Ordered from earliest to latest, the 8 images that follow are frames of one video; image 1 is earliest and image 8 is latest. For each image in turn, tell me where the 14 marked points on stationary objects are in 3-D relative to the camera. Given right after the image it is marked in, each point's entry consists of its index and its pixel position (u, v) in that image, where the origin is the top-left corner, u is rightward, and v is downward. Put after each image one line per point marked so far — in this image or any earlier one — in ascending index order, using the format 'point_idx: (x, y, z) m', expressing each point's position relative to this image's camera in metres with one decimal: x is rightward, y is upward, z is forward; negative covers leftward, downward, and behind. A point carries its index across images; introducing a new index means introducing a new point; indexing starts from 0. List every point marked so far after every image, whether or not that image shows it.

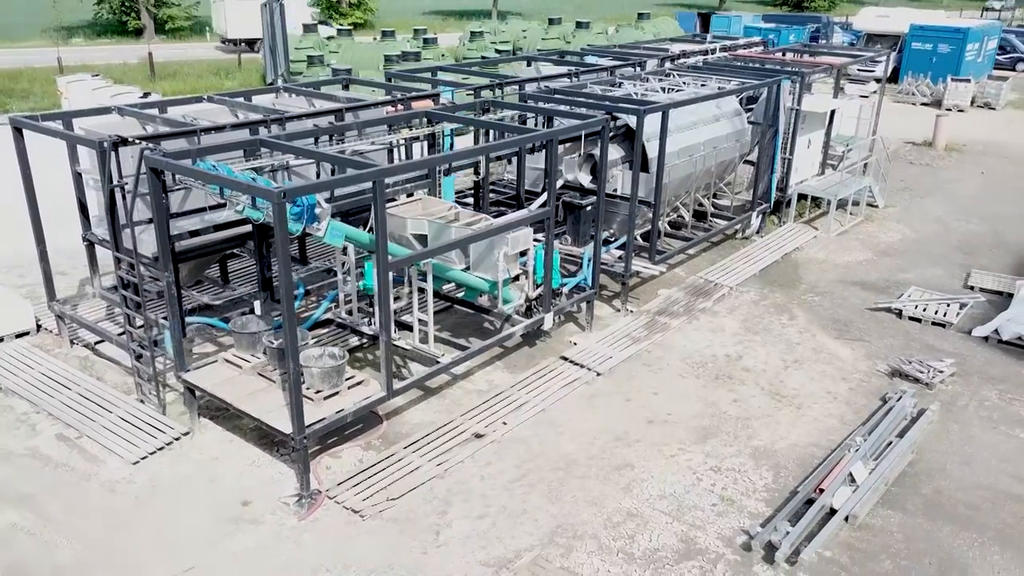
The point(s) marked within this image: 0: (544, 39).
0: (+0.8, +5.9, +20.0) m
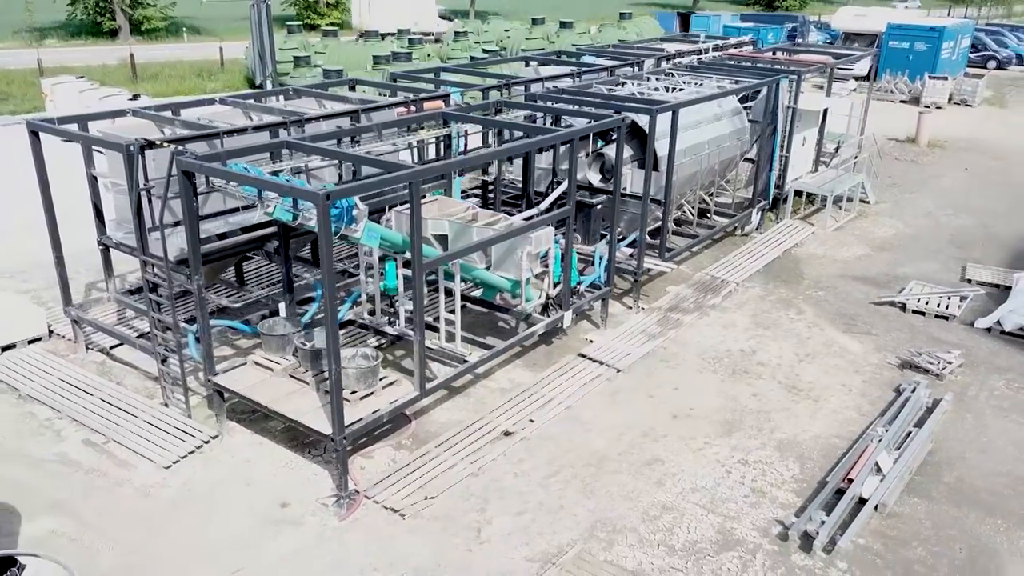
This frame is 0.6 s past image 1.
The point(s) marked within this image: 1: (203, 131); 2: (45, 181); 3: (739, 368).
0: (+0.4, +5.9, +20.1) m
1: (-2.3, +1.2, +6.2) m
2: (-3.5, +0.8, +6.3) m
3: (+1.9, -0.7, +7.0) m
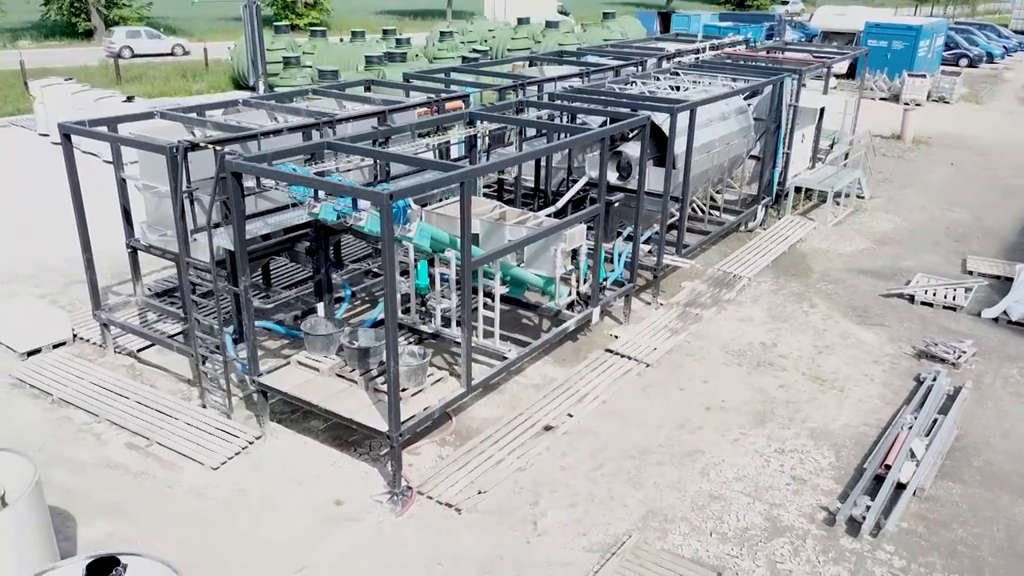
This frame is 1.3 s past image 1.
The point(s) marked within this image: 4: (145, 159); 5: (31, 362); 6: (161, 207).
0: (+0.1, +6.0, +20.1) m
1: (-2.0, +1.2, +6.2) m
2: (-3.2, +0.8, +6.2) m
3: (+2.1, -0.6, +7.1) m
4: (-2.7, +1.0, +6.3) m
5: (-3.8, -0.6, +6.7) m
6: (-2.6, +0.6, +6.3) m
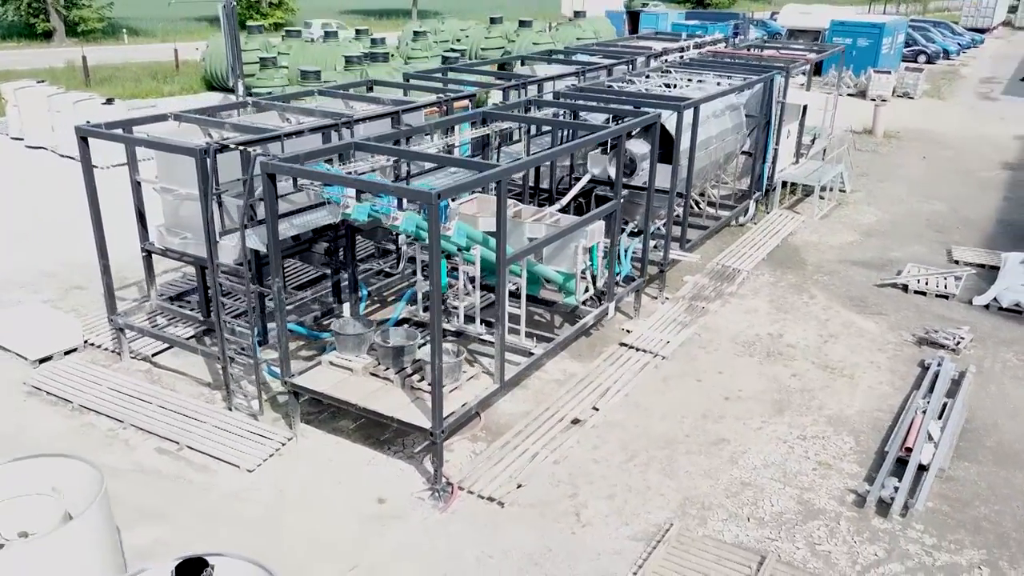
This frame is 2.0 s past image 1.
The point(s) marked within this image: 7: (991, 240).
0: (-0.6, +6.0, +20.2) m
1: (-1.9, +1.1, +6.2) m
2: (-3.1, +0.7, +6.1) m
3: (+2.3, -0.6, +7.3) m
4: (-2.6, +0.9, +6.2) m
5: (-3.7, -0.6, +6.6) m
6: (-2.5, +0.6, +6.2) m
7: (+5.8, +0.6, +10.2) m
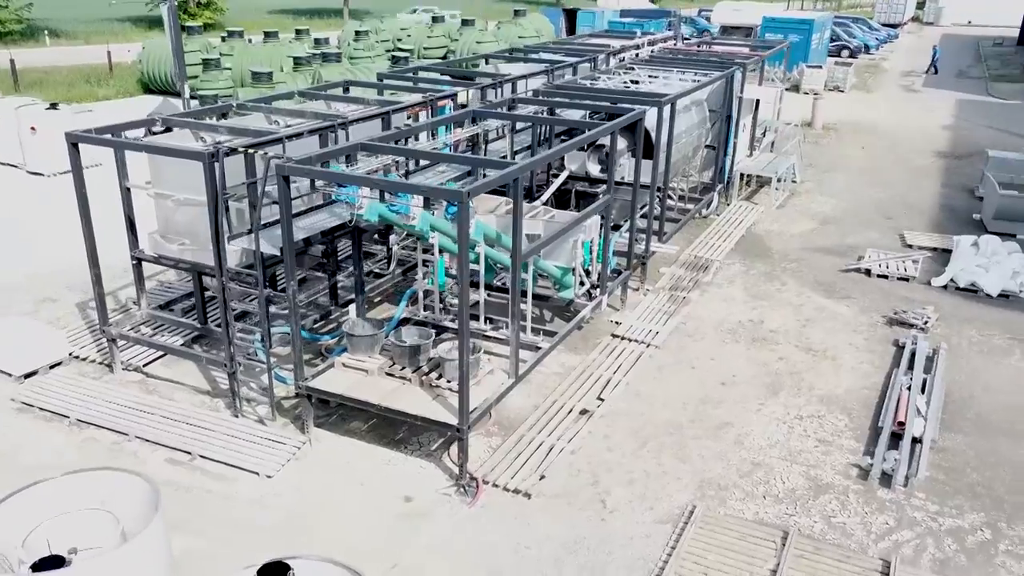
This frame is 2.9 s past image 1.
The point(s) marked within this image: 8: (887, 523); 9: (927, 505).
0: (-1.9, +6.0, +20.2) m
1: (-1.9, +1.1, +6.1) m
2: (-3.0, +0.7, +6.0) m
3: (+2.2, -0.4, +7.6) m
4: (-2.6, +0.9, +6.1) m
5: (-3.7, -0.7, +6.4) m
6: (-2.5, +0.5, +6.1) m
7: (+5.5, +0.8, +10.8) m
8: (+2.3, -1.4, +5.1) m
9: (+2.6, -1.4, +5.3) m
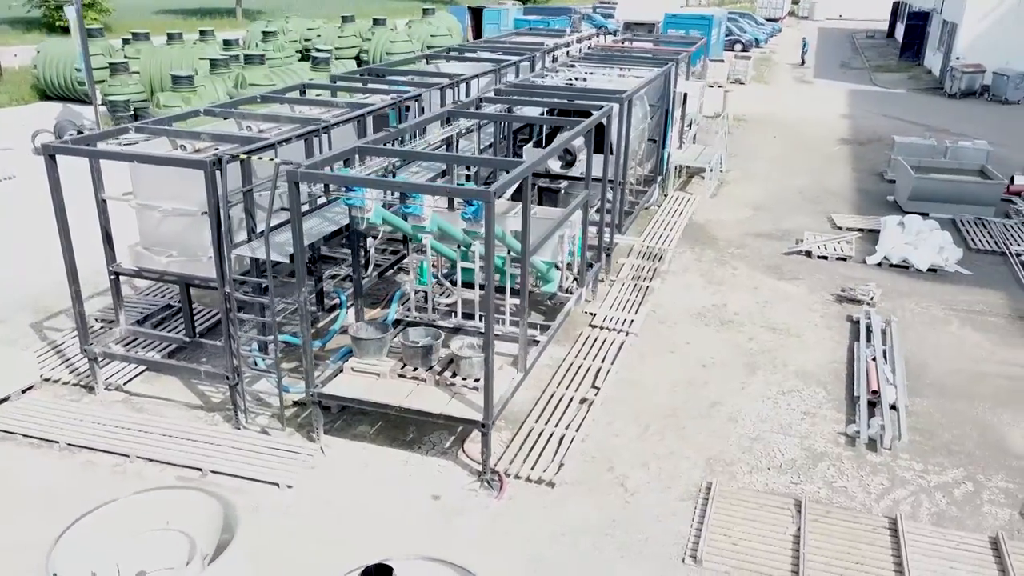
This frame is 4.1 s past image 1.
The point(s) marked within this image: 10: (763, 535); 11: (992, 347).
0: (-4.0, +5.9, +19.9) m
1: (-1.9, +1.0, +6.0) m
2: (-3.0, +0.5, +5.7) m
3: (+2.0, -0.3, +8.0) m
4: (-2.6, +0.8, +5.9) m
5: (-3.6, -0.9, +6.1) m
6: (-2.5, +0.4, +5.9) m
7: (+4.8, +1.1, +11.6) m
8: (+2.4, -1.3, +5.5) m
9: (+2.7, -1.2, +5.7) m
10: (+1.5, -1.5, +5.0) m
11: (+4.3, -0.5, +7.6) m
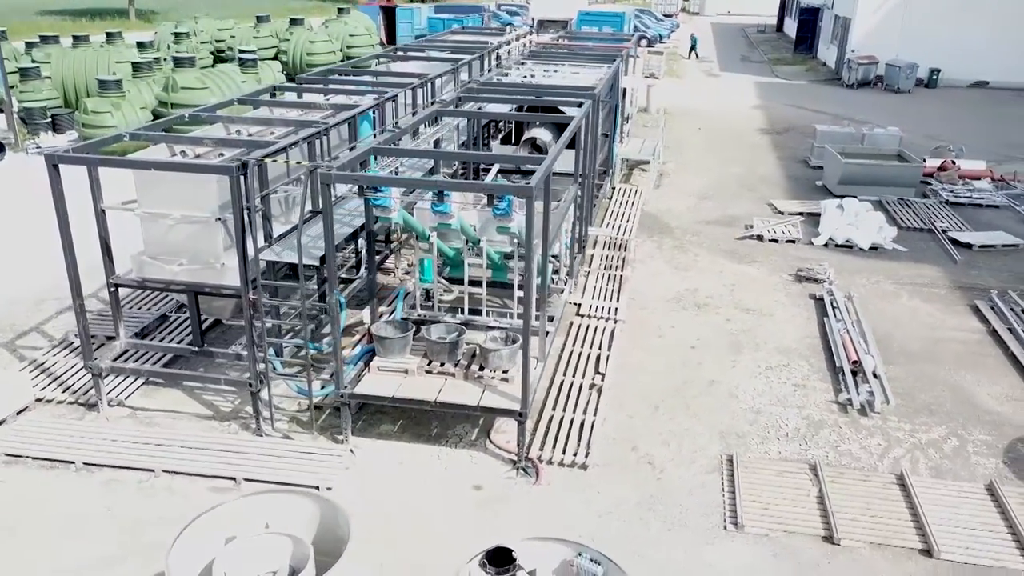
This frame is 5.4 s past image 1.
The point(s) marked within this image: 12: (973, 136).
0: (-5.9, +5.8, +19.4) m
1: (-1.9, +1.0, +5.9) m
2: (-2.9, +0.4, +5.5) m
3: (+1.9, -0.2, +8.4) m
4: (-2.5, +0.7, +5.7) m
5: (-3.5, -1.0, +5.8) m
6: (-2.4, +0.4, +5.8) m
7: (+4.1, +1.4, +12.3) m
8: (+2.6, -1.1, +6.0) m
9: (+2.9, -1.0, +6.3) m
10: (+1.8, -1.3, +5.3) m
11: (+4.2, -0.3, +8.3) m
12: (+8.6, +2.9, +15.7) m
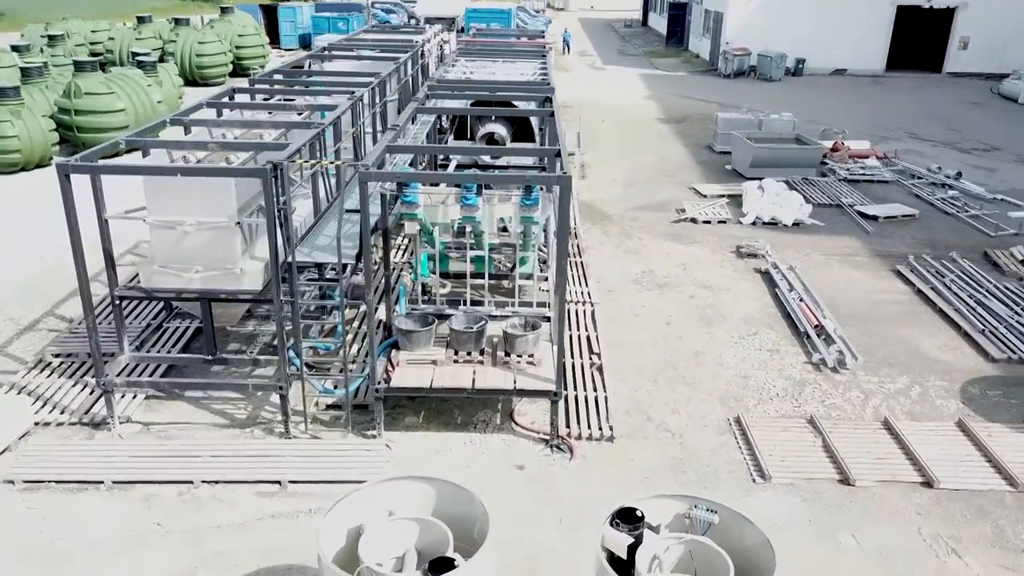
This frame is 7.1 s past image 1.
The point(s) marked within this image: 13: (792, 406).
0: (-8.2, +5.5, +18.5) m
1: (-1.8, +1.0, +5.9) m
2: (-2.7, +0.4, +5.3) m
3: (+1.6, +0.1, +8.9) m
4: (-2.4, +0.6, +5.5) m
5: (-3.2, -1.1, +5.5) m
6: (-2.2, +0.3, +5.6) m
7: (+3.1, +1.7, +13.1) m
8: (+2.8, -0.9, +6.7) m
9: (+3.0, -0.8, +7.0) m
10: (+2.0, -1.1, +5.9) m
11: (+3.9, +0.1, +9.2) m
12: (+6.9, +3.5, +17.2) m
13: (+2.2, -0.9, +6.5) m
